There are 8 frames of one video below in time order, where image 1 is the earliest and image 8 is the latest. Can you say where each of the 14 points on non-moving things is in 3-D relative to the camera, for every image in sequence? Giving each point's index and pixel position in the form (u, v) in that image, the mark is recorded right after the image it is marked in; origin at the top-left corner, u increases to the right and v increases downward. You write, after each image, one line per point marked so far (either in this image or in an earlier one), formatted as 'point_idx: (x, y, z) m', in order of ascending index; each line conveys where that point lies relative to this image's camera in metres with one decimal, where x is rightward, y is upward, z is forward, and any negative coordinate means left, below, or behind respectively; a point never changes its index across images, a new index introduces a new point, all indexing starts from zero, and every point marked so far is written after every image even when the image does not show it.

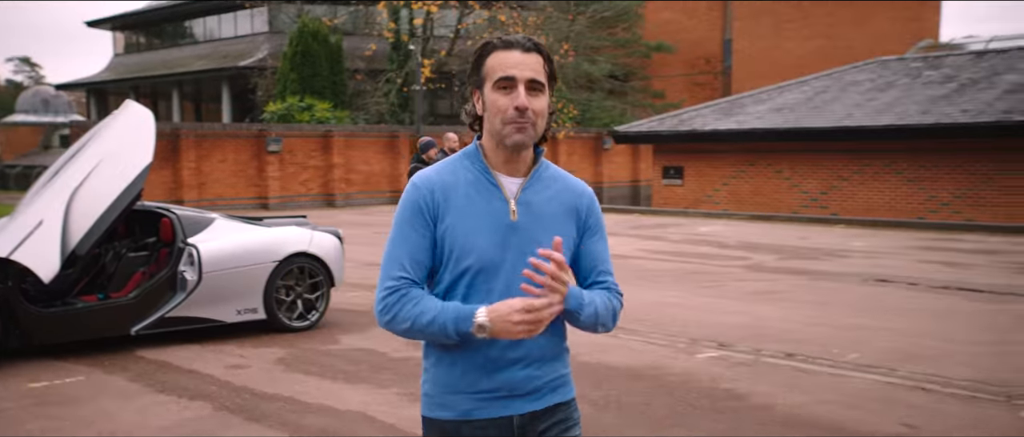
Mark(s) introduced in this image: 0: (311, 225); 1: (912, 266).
0: (-2.1, -0.1, +9.0) m
1: (+5.9, -0.7, +12.9) m
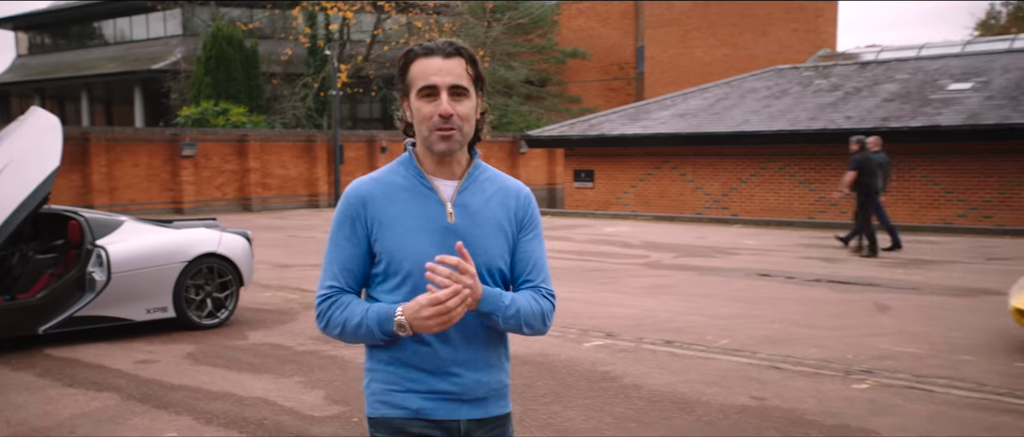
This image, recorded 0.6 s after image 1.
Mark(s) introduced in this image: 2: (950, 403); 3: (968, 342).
0: (-3.1, -0.1, +9.4) m
1: (+4.5, -0.7, +13.9) m
2: (+3.2, -1.3, +6.3) m
3: (+4.2, -1.1, +8.1) m
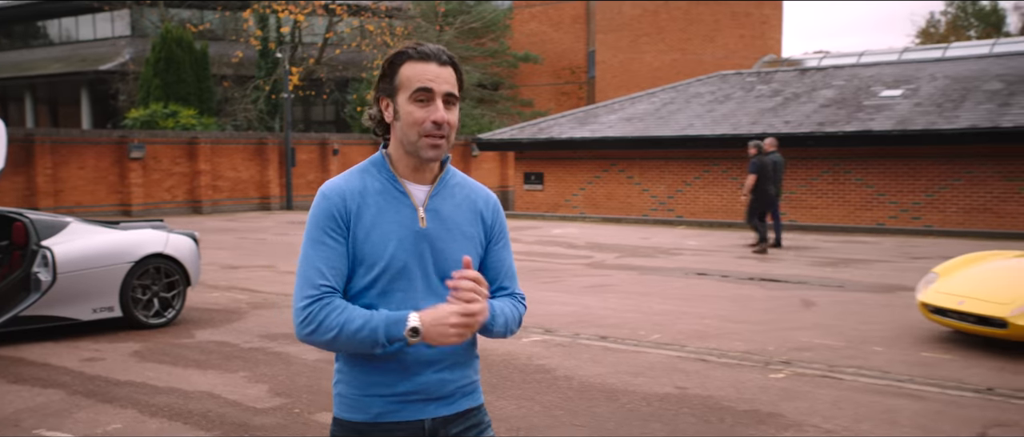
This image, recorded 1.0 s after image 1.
0: (-3.8, -0.1, +9.5) m
1: (+3.6, -0.7, +14.5) m
2: (+2.7, -1.3, +6.8) m
3: (+3.7, -1.1, +8.6) m
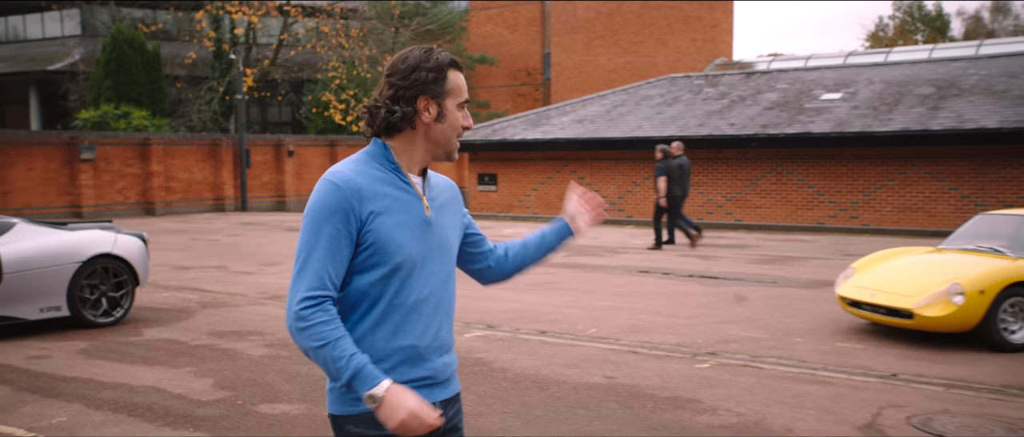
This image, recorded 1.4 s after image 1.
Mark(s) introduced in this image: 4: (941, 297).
0: (-4.4, -0.1, +9.7) m
1: (+2.8, -0.7, +14.9) m
2: (+2.2, -1.3, +7.3) m
3: (+3.1, -1.1, +9.1) m
4: (+3.8, -0.7, +7.7) m
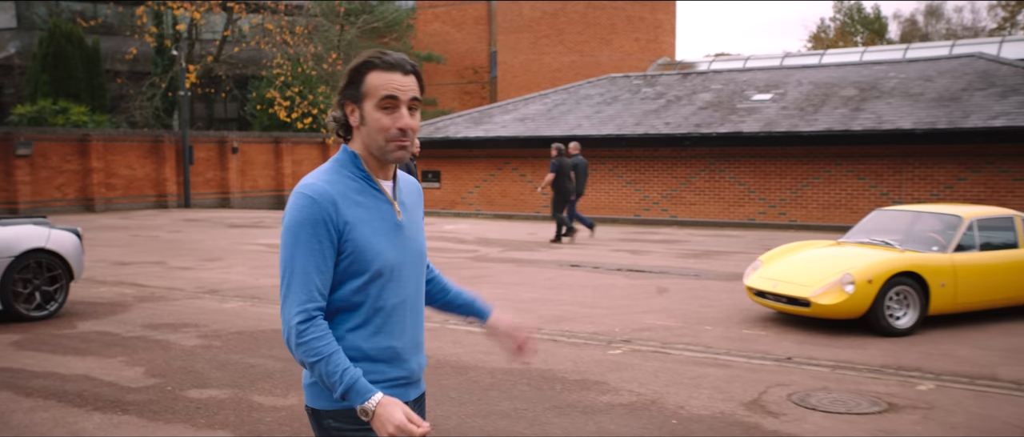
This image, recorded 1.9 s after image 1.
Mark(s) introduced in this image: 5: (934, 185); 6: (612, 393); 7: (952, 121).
0: (-5.2, -0.1, +9.9) m
1: (+1.6, -0.6, +15.5) m
2: (+1.5, -1.3, +7.8) m
3: (+2.3, -1.1, +9.7) m
4: (+3.1, -0.6, +8.3) m
5: (+8.9, +0.7, +18.3) m
6: (+0.7, -1.3, +6.6) m
7: (+9.0, +2.0, +17.8) m
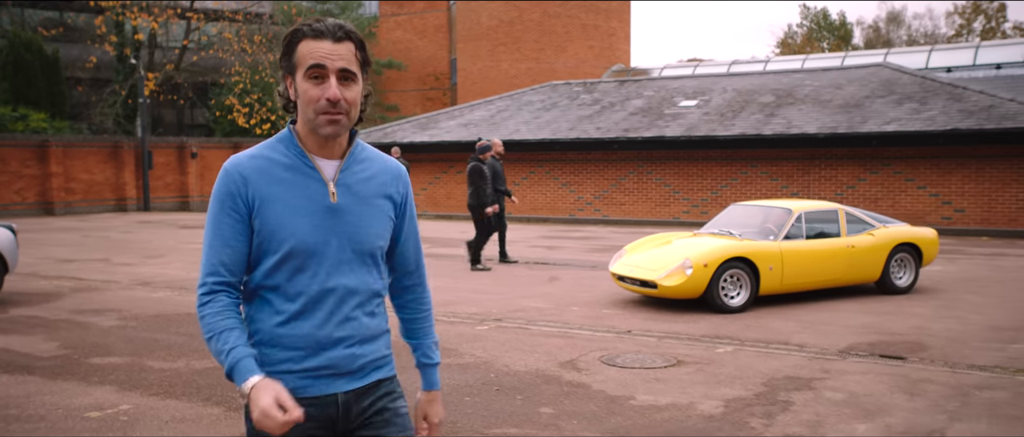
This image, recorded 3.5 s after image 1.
0: (-6.6, 0.0, +10.9) m
1: (+0.2, -0.6, +16.7) m
2: (+0.2, -1.2, +9.0) m
3: (+0.9, -1.0, +10.9) m
4: (+1.8, -0.6, +9.6) m
5: (+7.4, +0.8, +19.7) m
6: (-0.5, -1.2, +7.7) m
7: (+7.4, +2.0, +19.1) m
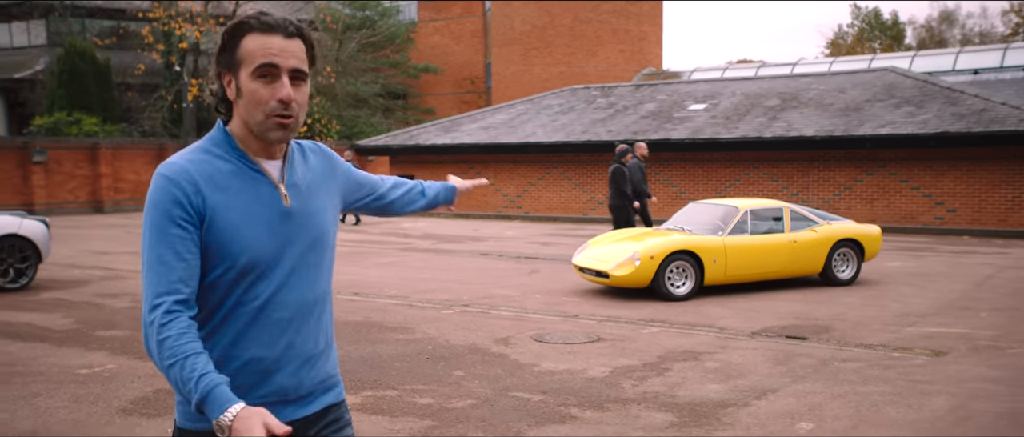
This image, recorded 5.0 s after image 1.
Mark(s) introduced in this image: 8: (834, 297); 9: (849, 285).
0: (-6.9, +0.1, +12.3) m
1: (+0.2, -0.5, +17.7) m
2: (-0.3, -1.1, +10.0) m
3: (+0.6, -0.9, +11.8) m
4: (+1.4, -0.5, +10.5) m
5: (+7.5, +0.8, +20.3) m
6: (-1.1, -1.2, +8.8) m
7: (+7.6, +2.0, +19.7) m
8: (+3.8, -0.9, +10.3) m
9: (+4.3, -0.9, +11.2) m
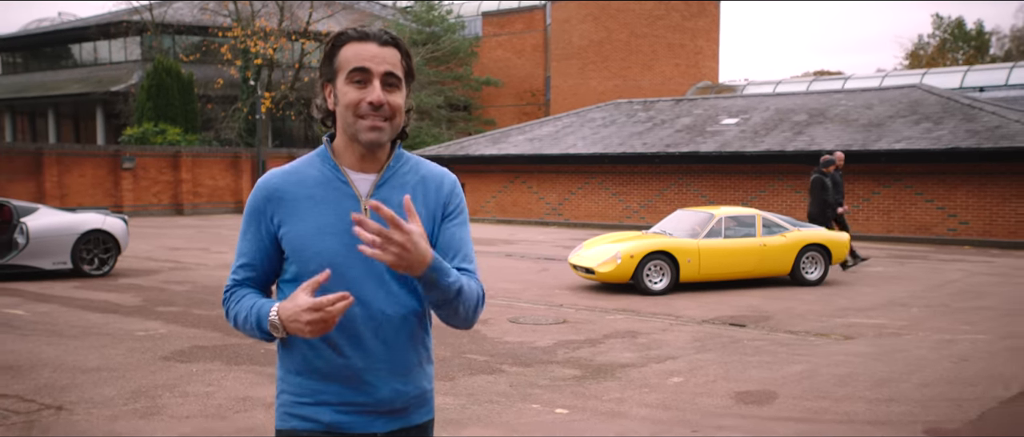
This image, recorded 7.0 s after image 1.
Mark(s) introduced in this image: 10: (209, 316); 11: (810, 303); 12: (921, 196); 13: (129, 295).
0: (-6.8, +0.1, +14.4) m
1: (+0.8, -0.7, +19.2) m
2: (-0.4, -1.1, +11.5) m
3: (+0.7, -1.0, +13.3) m
4: (+1.3, -0.6, +11.9) m
5: (+8.3, +0.5, +21.1) m
6: (-1.2, -1.2, +10.4) m
7: (+8.3, +1.8, +20.6) m
8: (+3.7, -1.0, +11.5) m
9: (+4.3, -1.0, +12.3) m
10: (-3.5, -1.1, +10.1) m
11: (+3.7, -1.0, +10.8) m
12: (+9.4, +0.5, +20.0) m
13: (-5.2, -1.1, +11.9) m
